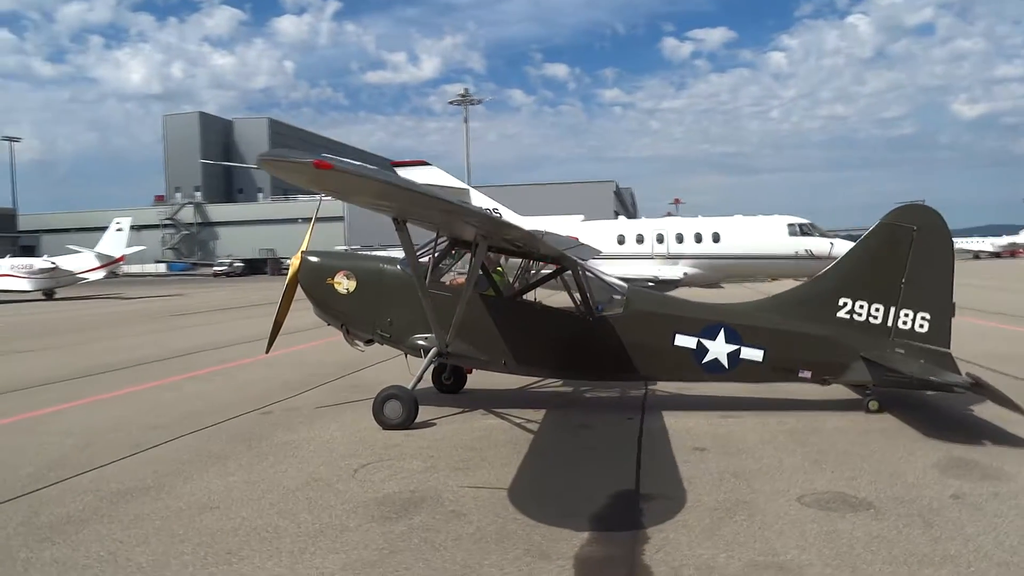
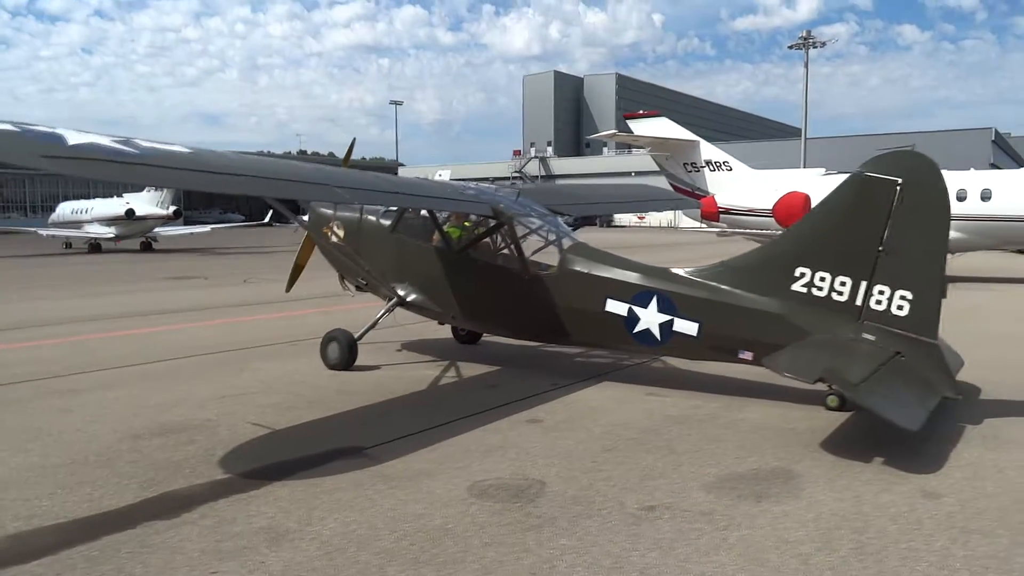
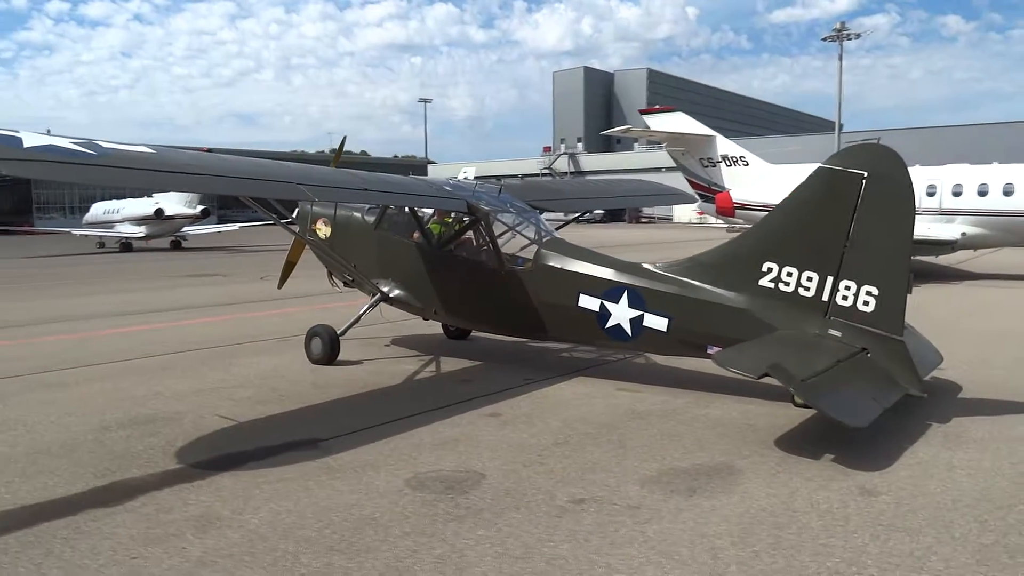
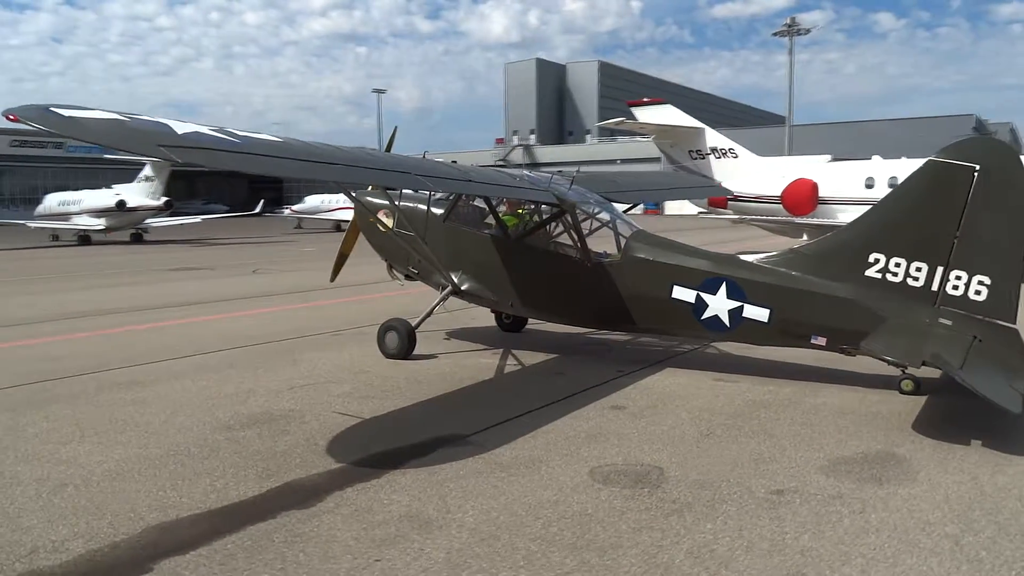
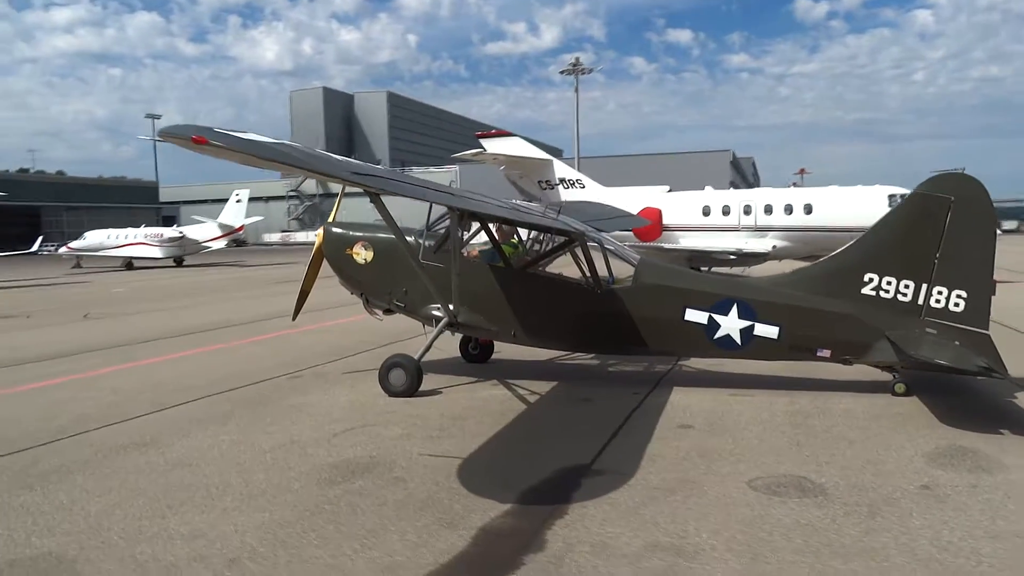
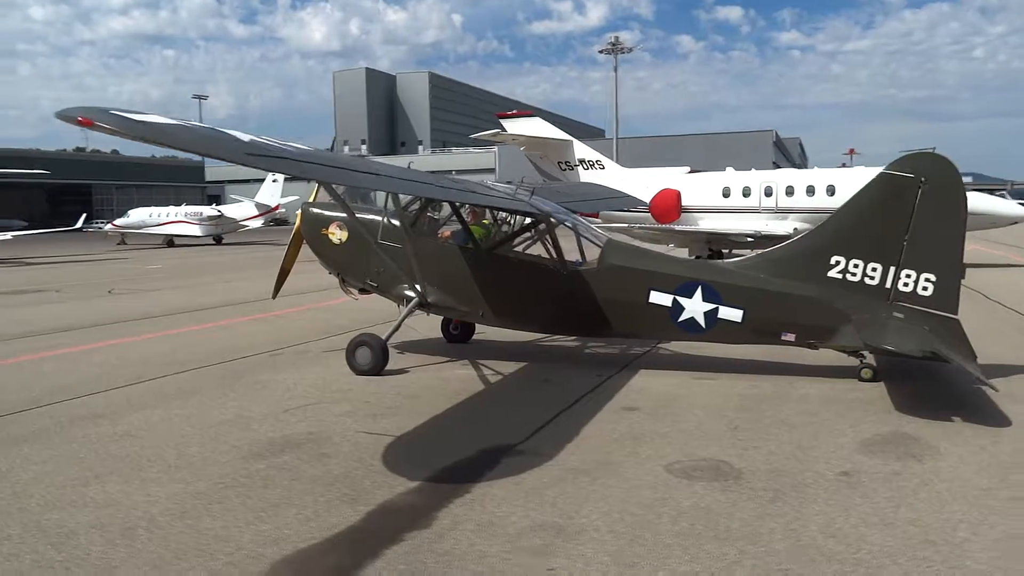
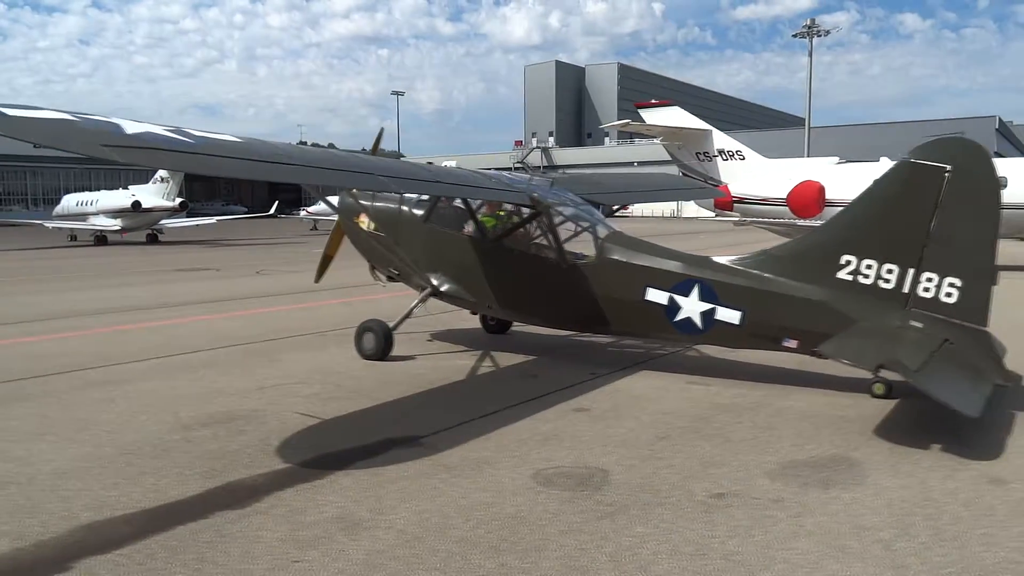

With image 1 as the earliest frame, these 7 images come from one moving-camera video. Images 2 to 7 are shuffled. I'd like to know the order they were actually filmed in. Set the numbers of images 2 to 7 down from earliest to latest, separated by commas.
5, 6, 4, 7, 2, 3
